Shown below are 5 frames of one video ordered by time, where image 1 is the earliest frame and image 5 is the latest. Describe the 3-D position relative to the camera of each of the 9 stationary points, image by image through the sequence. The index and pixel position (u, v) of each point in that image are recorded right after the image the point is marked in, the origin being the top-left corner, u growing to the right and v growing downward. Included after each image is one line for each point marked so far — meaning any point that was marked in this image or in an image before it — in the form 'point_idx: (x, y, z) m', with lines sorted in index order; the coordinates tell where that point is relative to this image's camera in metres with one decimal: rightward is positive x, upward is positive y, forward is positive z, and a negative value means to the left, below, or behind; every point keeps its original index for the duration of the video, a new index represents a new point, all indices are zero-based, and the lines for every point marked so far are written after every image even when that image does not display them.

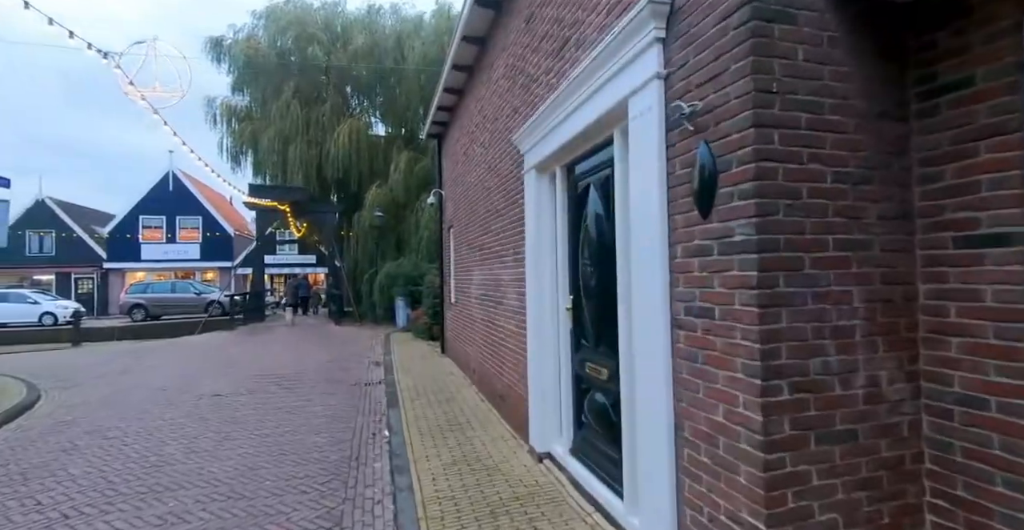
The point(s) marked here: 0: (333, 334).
0: (-5.7, -2.2, +18.0) m
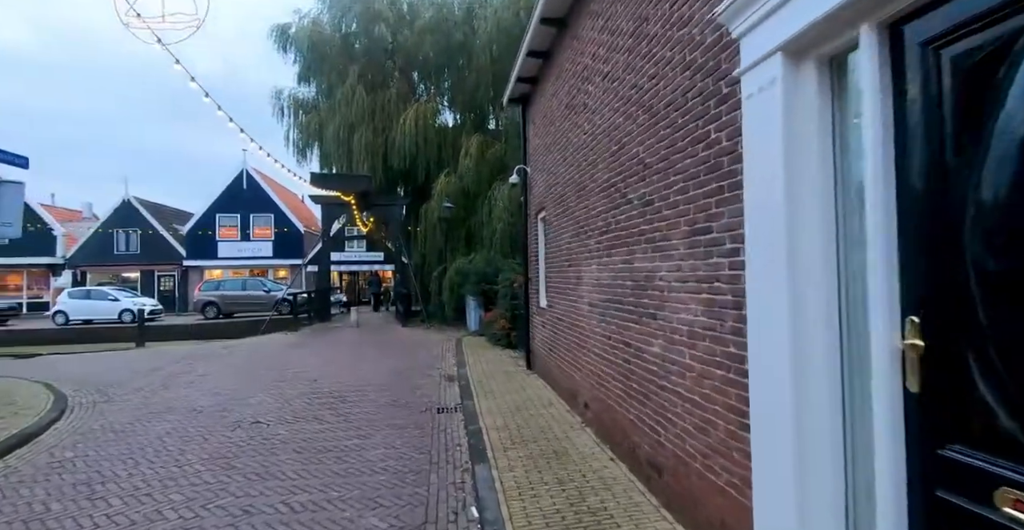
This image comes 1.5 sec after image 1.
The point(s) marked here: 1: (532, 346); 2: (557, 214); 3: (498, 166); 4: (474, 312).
0: (-3.2, -2.0, +16.1) m
1: (+0.3, -1.4, +9.4) m
2: (+0.6, +0.6, +7.3) m
3: (-0.5, +3.1, +17.7) m
4: (-1.2, -1.3, +16.3) m
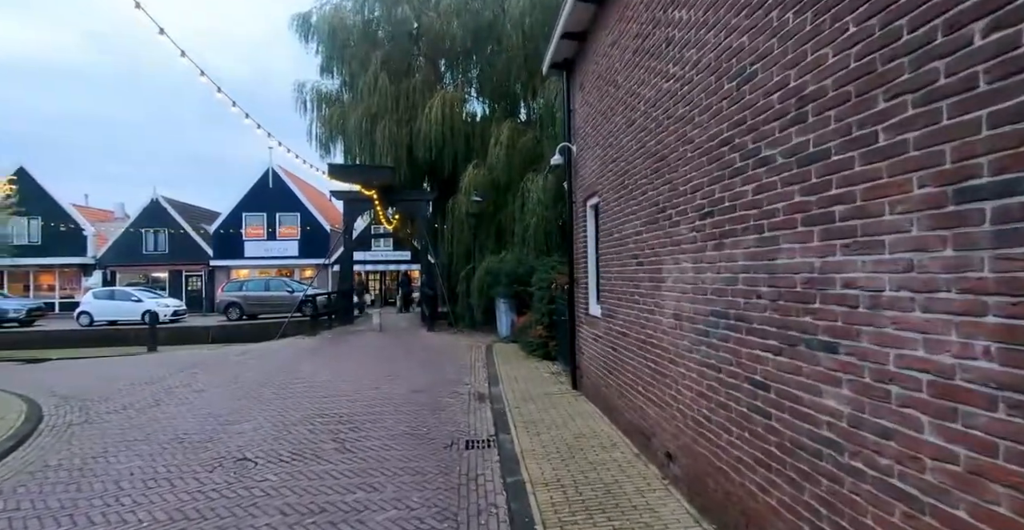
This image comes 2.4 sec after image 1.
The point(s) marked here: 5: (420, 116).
0: (-2.3, -2.0, +14.6) m
1: (+0.9, -1.3, +7.8) m
2: (+1.1, +0.7, +5.7) m
3: (+0.5, +3.1, +16.1) m
4: (-0.2, -1.3, +14.7) m
5: (-3.2, +5.1, +19.1) m
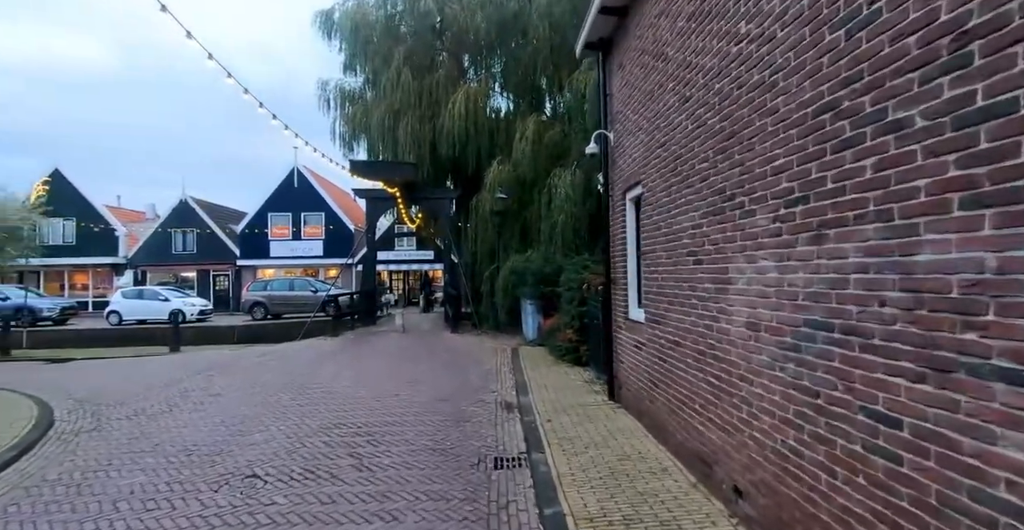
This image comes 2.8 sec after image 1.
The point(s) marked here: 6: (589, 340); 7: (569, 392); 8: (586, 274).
0: (-1.6, -2.0, +14.1) m
1: (+1.3, -1.3, +7.1) m
2: (+1.4, +0.7, +5.0) m
3: (+1.2, +3.2, +15.5) m
4: (+0.4, -1.3, +14.1) m
5: (-2.3, +5.1, +18.6) m
6: (+1.3, -1.3, +9.5) m
7: (+0.8, -1.8, +7.8) m
8: (+1.4, -0.2, +10.2) m
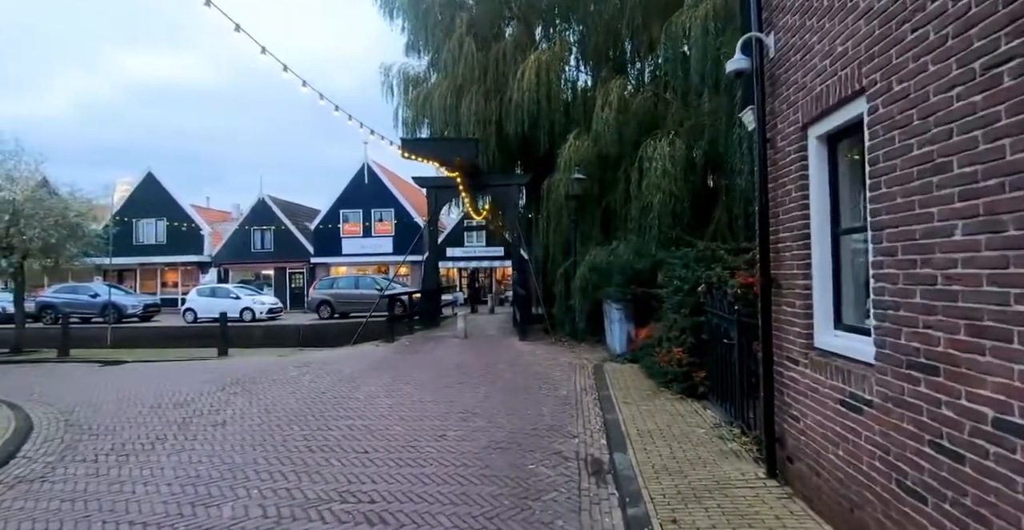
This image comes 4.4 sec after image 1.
0: (+0.1, -1.9, +11.7) m
1: (+2.1, -1.2, +4.4) m
2: (+1.8, +0.8, +2.3) m
3: (+3.1, +3.3, +12.6) m
4: (+2.1, -1.2, +11.4) m
5: (0.0, +5.2, +16.2) m
6: (+2.4, -1.2, +6.8) m
7: (+1.6, -1.7, +5.2) m
8: (+2.5, -0.1, +7.4) m
